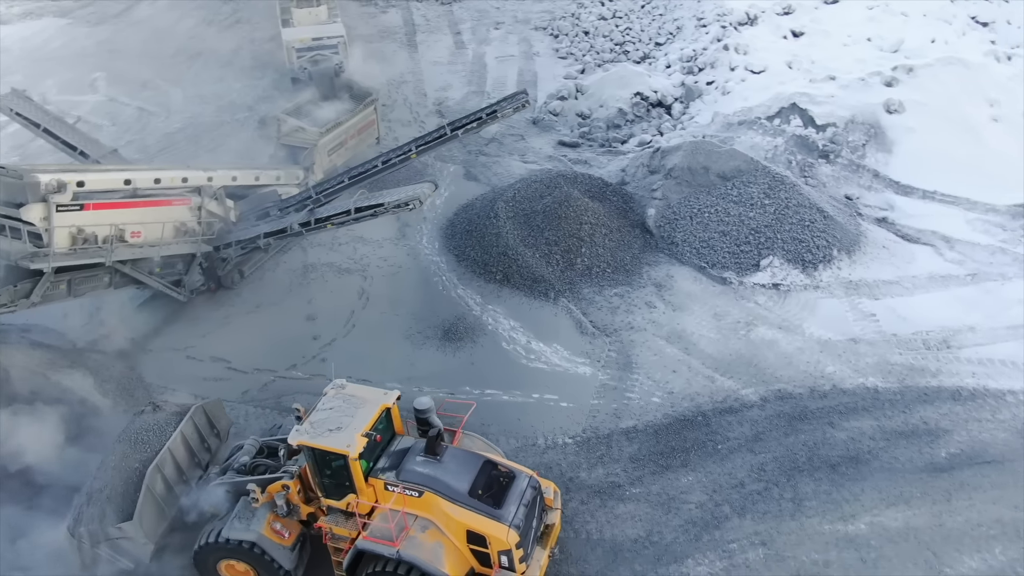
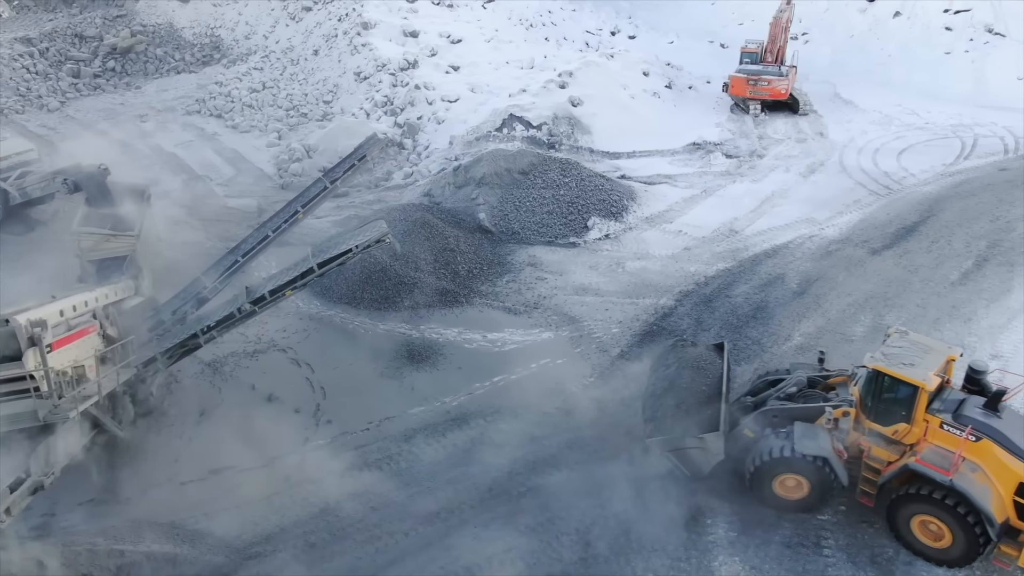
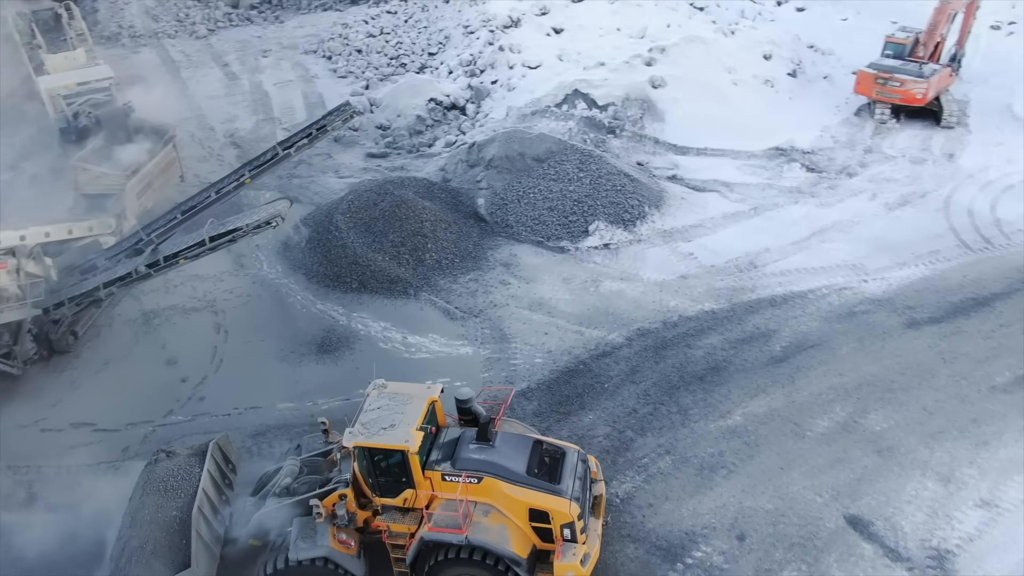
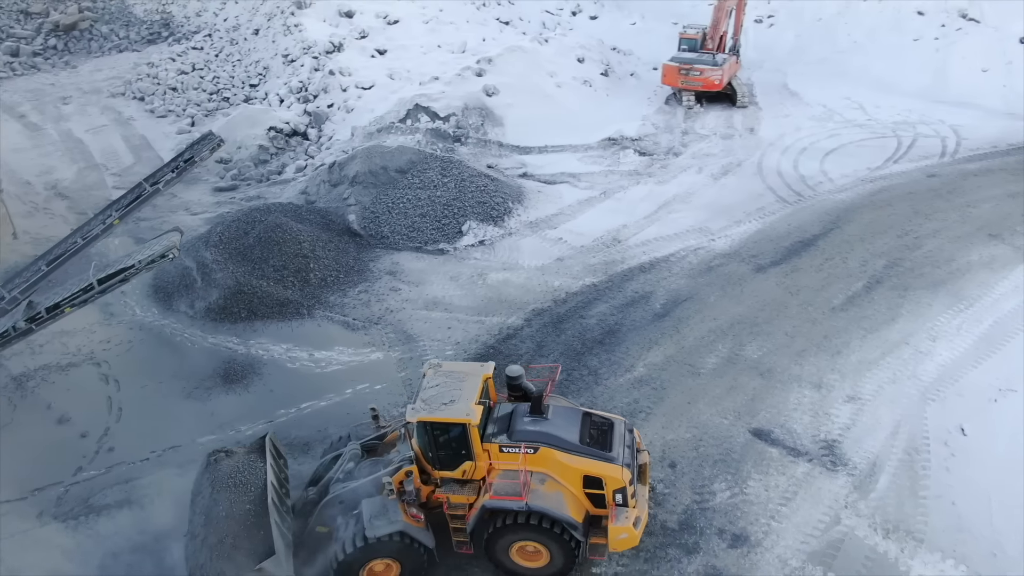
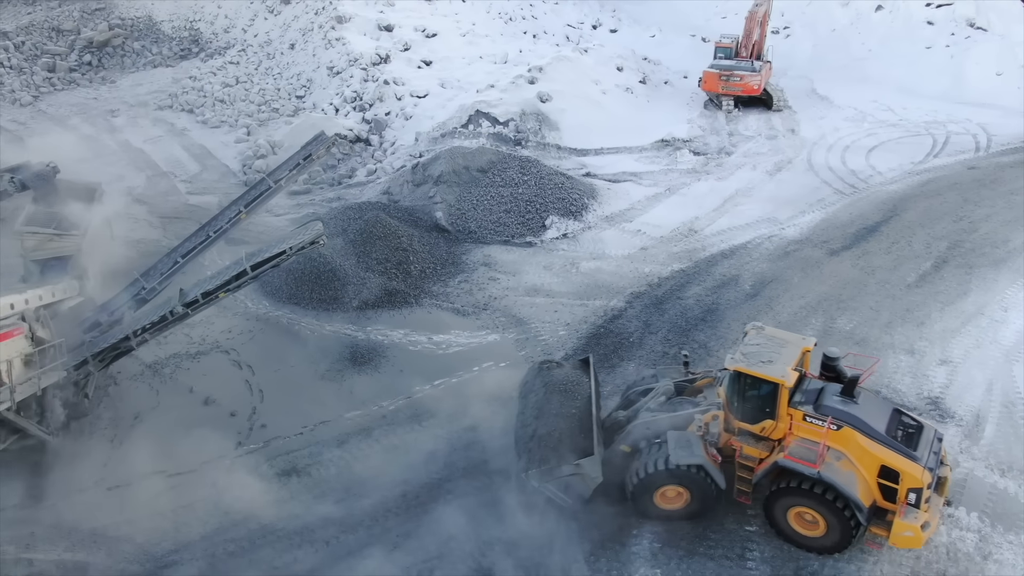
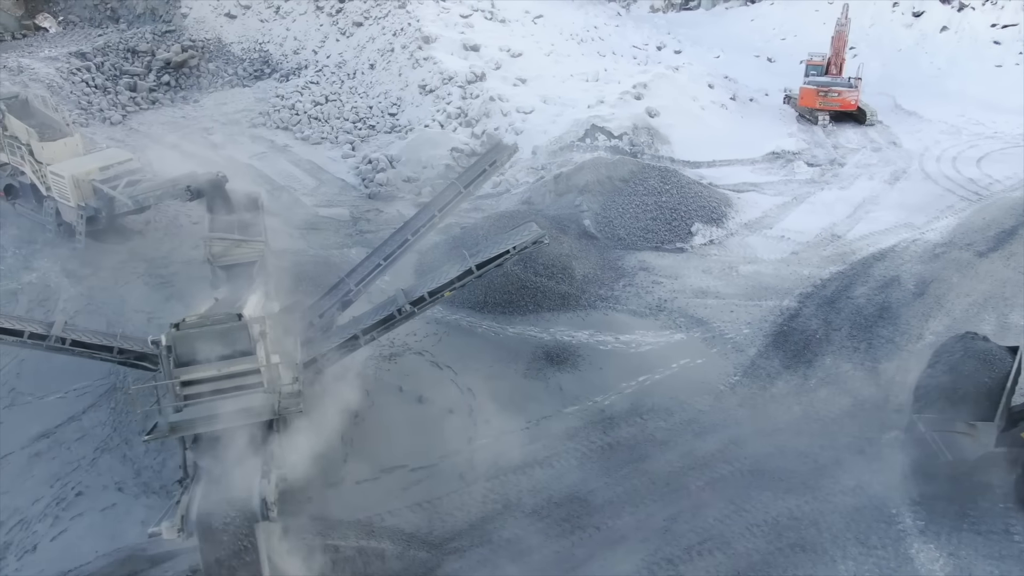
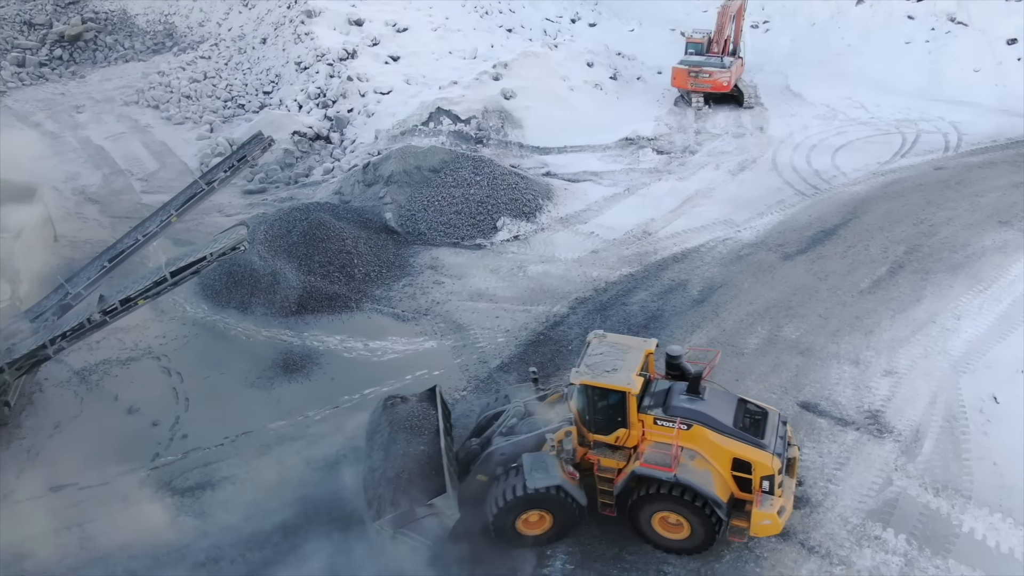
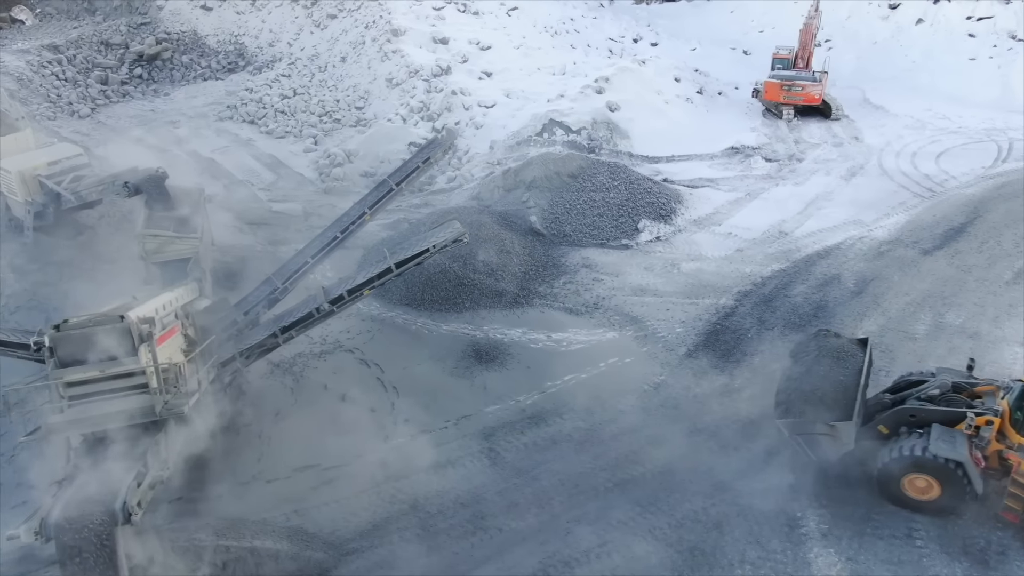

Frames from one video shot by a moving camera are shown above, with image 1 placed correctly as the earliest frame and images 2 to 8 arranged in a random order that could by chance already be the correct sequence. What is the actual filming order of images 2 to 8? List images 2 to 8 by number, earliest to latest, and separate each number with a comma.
3, 4, 7, 5, 2, 8, 6
